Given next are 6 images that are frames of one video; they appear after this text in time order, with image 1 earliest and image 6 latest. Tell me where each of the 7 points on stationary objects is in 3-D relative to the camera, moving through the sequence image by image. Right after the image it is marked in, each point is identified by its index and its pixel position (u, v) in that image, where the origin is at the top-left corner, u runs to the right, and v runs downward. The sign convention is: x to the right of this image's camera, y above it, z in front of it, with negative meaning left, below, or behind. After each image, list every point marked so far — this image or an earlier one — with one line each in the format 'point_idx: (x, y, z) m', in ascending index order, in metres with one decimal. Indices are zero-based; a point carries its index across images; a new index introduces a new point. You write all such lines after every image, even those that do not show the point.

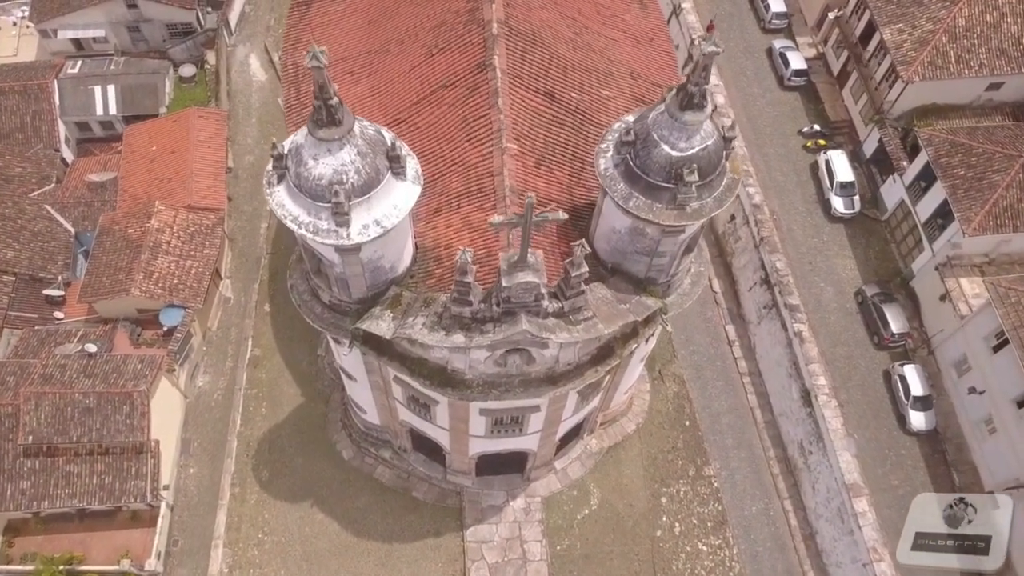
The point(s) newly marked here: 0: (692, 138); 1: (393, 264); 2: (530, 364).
0: (+3.9, +3.3, +16.8) m
1: (-3.0, +0.6, +19.2) m
2: (+0.4, -2.0, +19.7) m
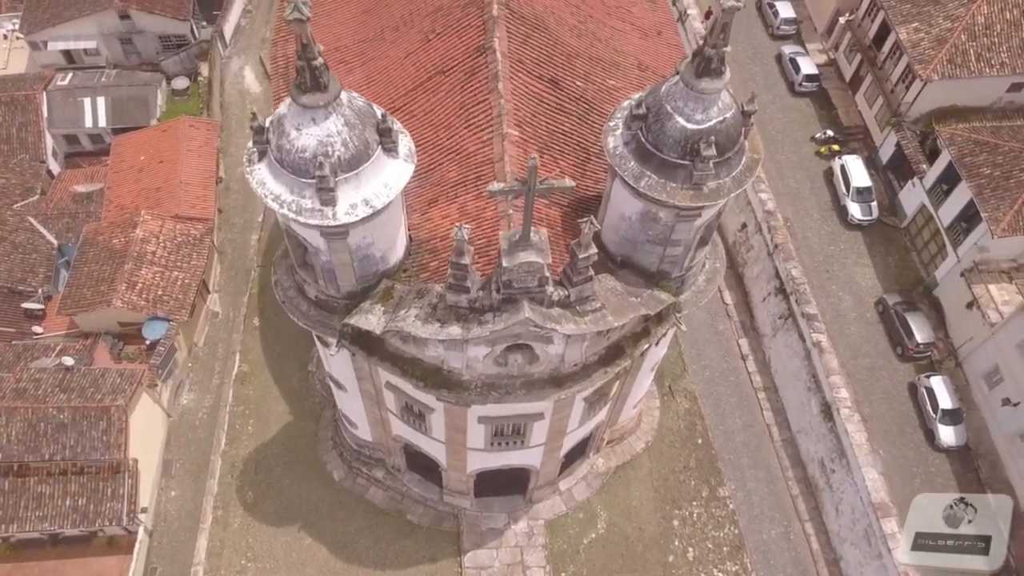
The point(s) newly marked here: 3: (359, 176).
0: (+4.0, +3.6, +15.5) m
1: (-2.9, +0.8, +17.7) m
2: (+0.5, -1.8, +18.0) m
3: (-3.1, +2.3, +15.5) m
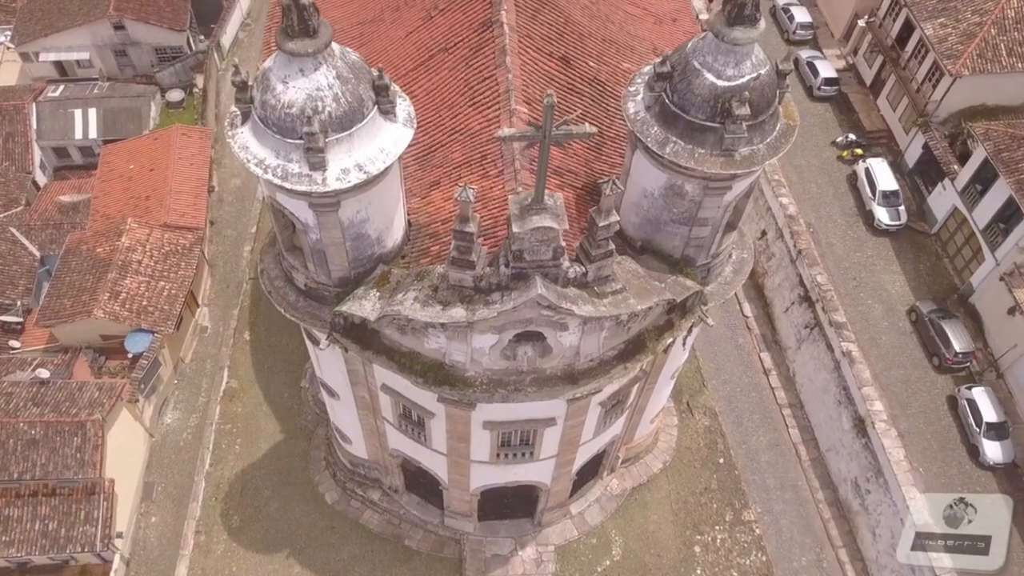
0: (+4.2, +4.1, +13.9) m
1: (-2.7, +1.1, +16.0) m
2: (+0.7, -1.5, +16.2) m
3: (-2.9, +2.7, +13.9) m
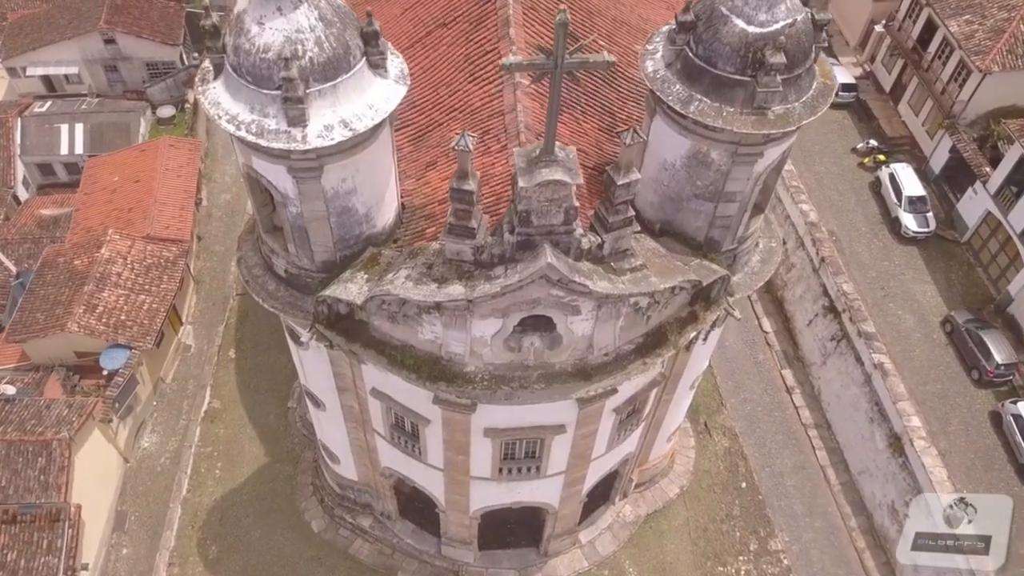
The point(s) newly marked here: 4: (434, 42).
0: (+4.2, +4.5, +12.4) m
1: (-2.6, +1.5, +14.3) m
2: (+0.8, -1.2, +14.3) m
3: (-2.8, +3.2, +12.3) m
4: (-1.8, +5.7, +17.8) m
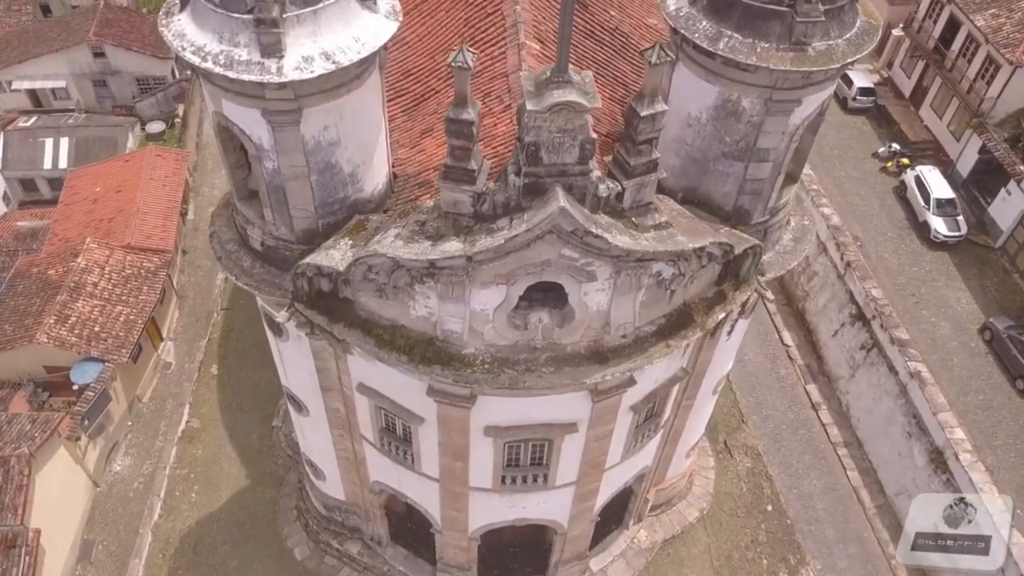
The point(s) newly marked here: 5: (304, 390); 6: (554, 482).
0: (+4.3, +5.1, +10.9) m
1: (-2.6, +2.0, +12.6) m
2: (+0.9, -0.6, +12.5) m
3: (-2.7, +3.8, +10.8) m
4: (-1.7, +6.0, +16.4) m
5: (-4.5, -2.2, +16.7) m
6: (+0.9, -4.0, +16.1) m
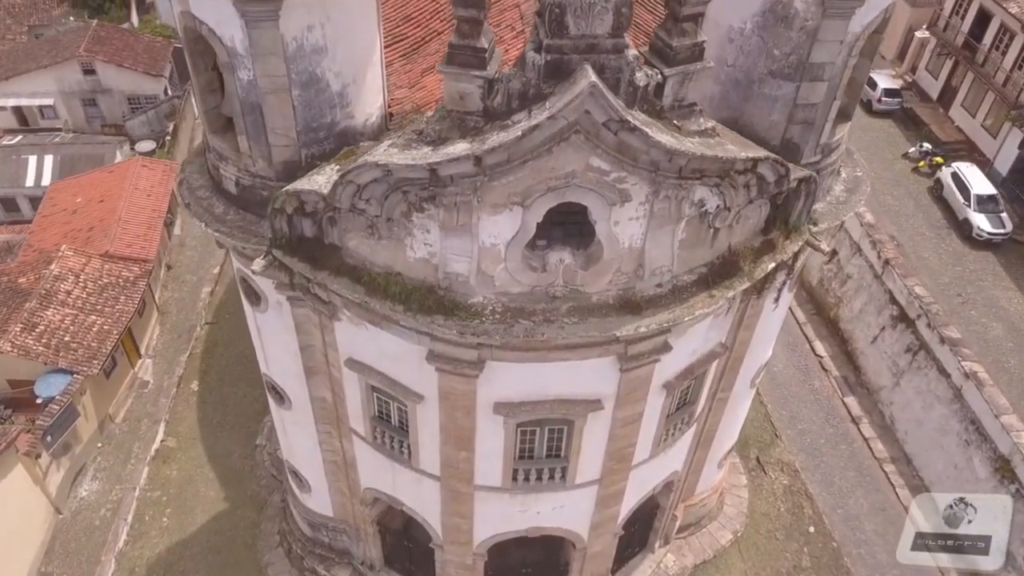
0: (+4.5, +6.2, +9.4) m
1: (-2.4, +2.8, +10.9) m
2: (+1.1, +0.3, +10.5) m
3: (-2.5, +4.8, +9.2) m
4: (-1.5, +6.5, +15.0) m
5: (-4.3, -1.7, +14.6) m
6: (+1.1, -3.4, +13.8) m
